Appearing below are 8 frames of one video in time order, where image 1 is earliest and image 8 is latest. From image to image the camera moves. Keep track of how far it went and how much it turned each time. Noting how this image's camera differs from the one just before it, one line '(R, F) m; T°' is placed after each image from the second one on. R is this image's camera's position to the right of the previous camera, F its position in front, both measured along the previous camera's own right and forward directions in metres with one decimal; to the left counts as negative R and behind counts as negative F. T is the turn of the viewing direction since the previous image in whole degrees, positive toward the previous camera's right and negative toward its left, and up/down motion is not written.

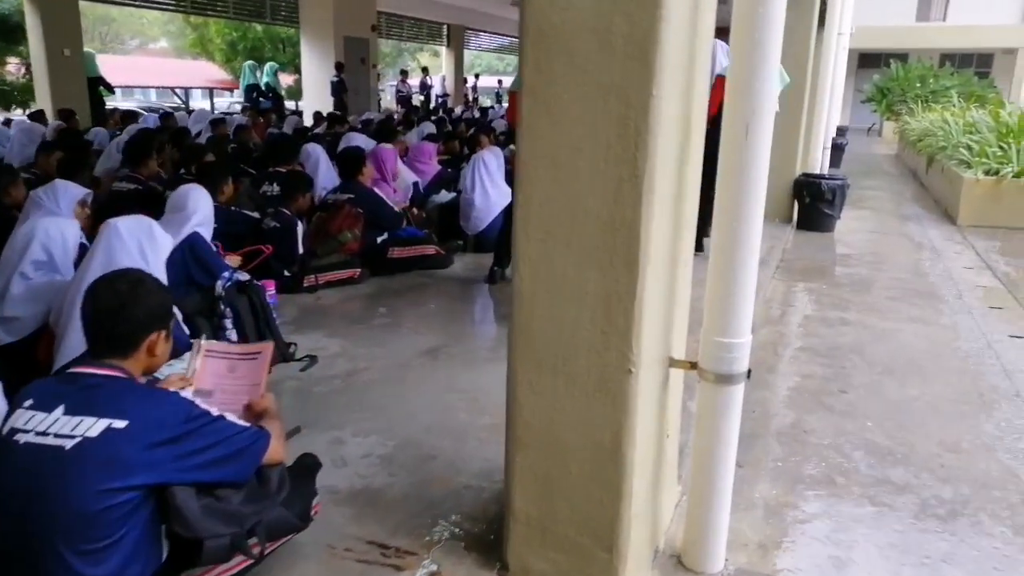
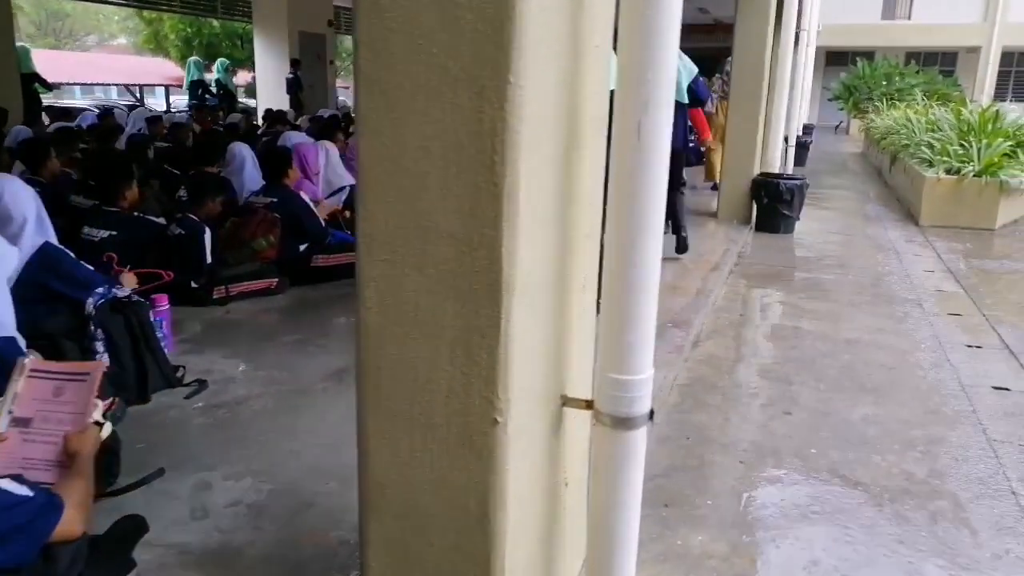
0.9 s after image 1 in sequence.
(+0.3, +0.3) m; +2°
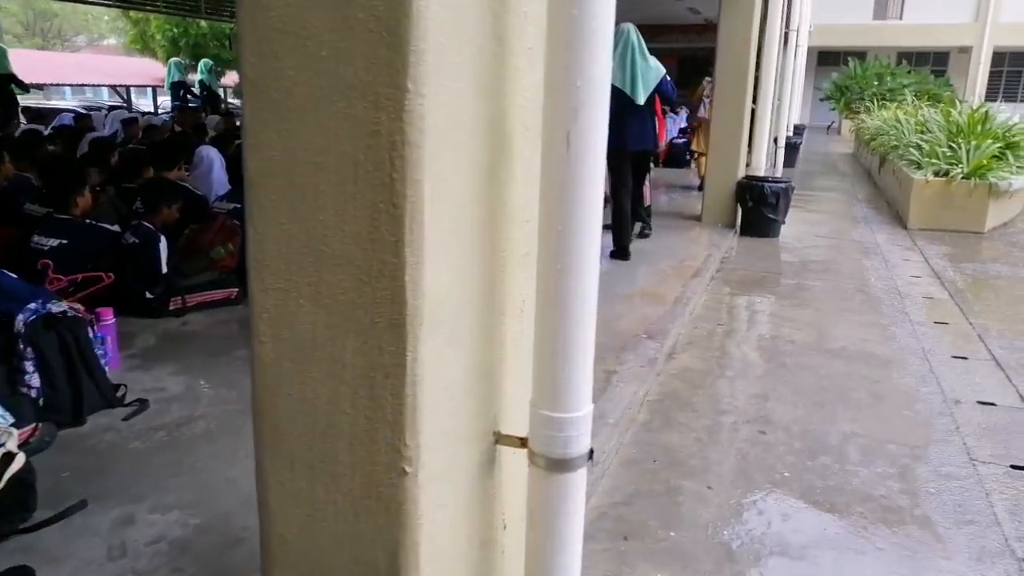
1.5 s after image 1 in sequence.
(+0.1, +0.2) m; 0°
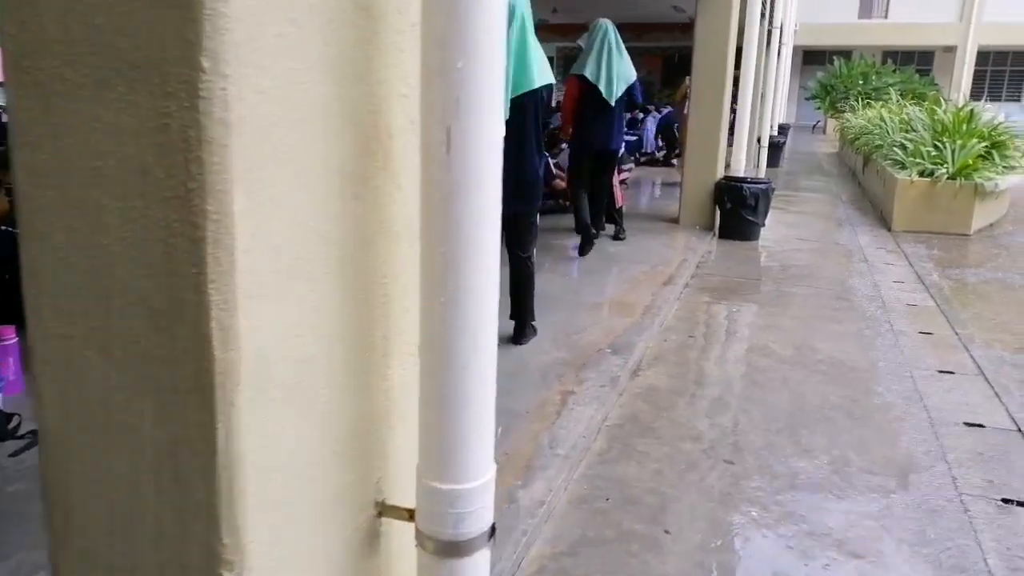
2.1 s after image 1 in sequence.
(+0.2, +0.3) m; +1°
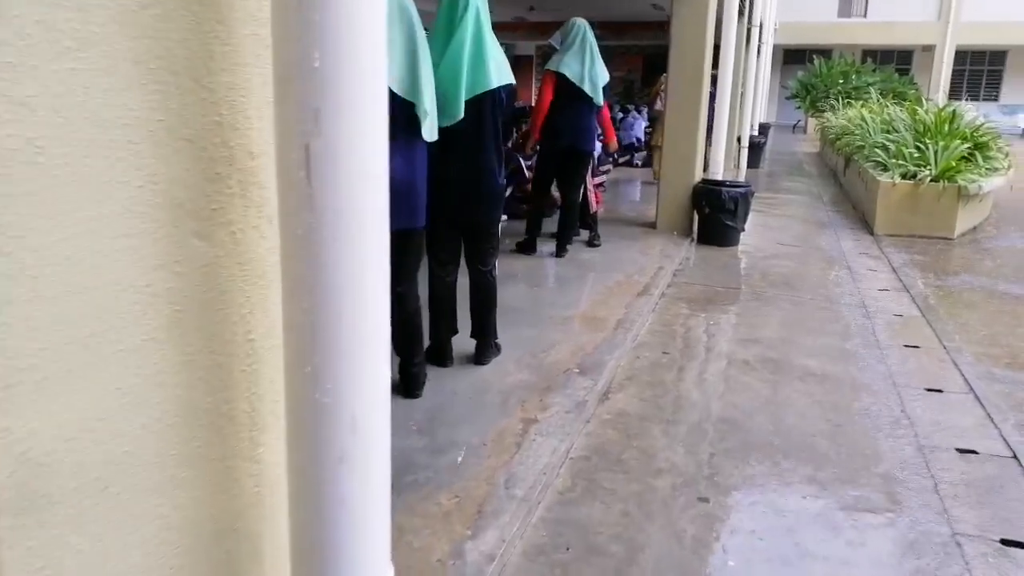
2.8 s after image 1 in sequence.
(+0.1, +0.3) m; +1°
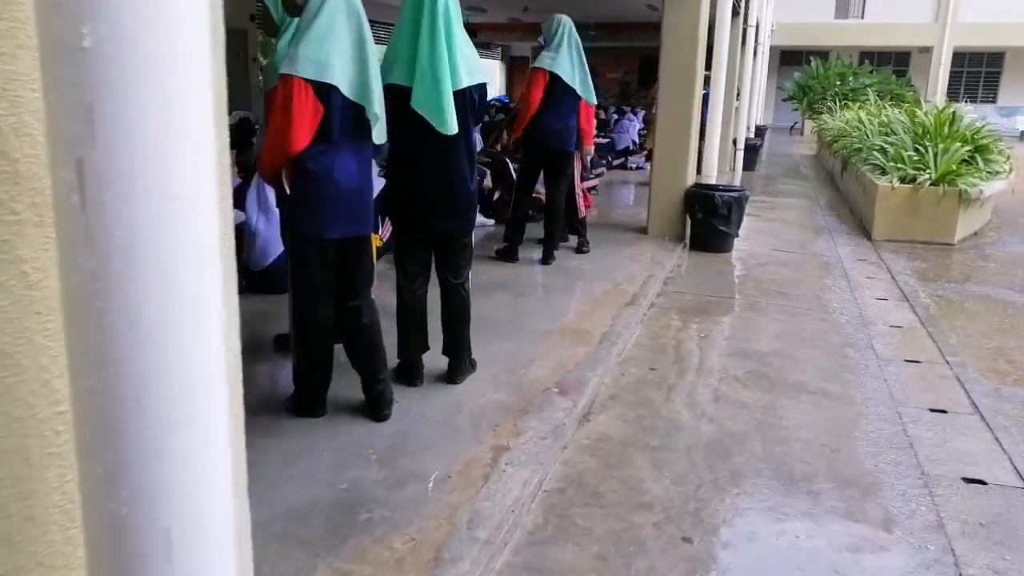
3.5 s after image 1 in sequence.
(+0.1, +0.2) m; 0°
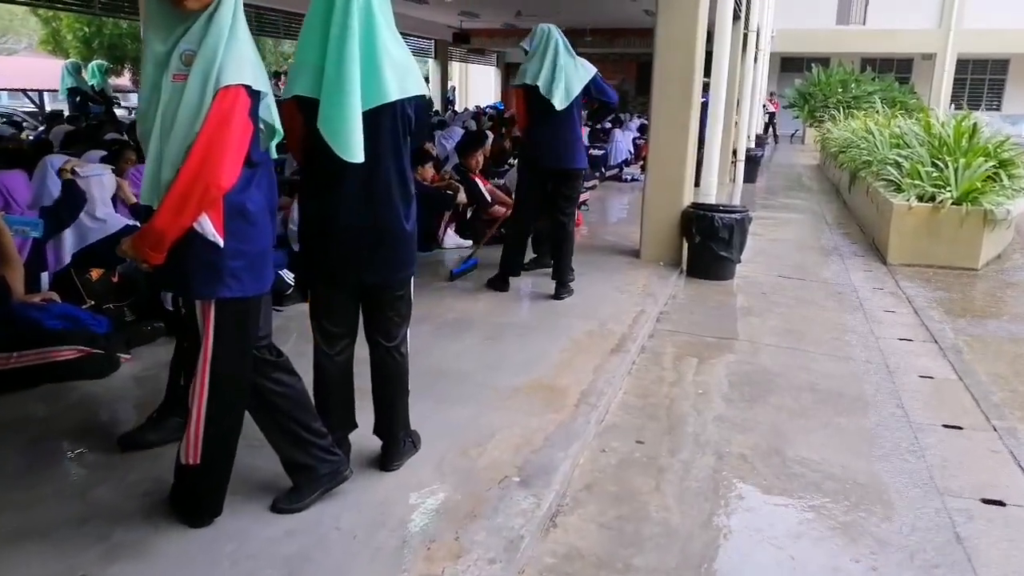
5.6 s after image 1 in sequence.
(+0.2, +0.7) m; 0°
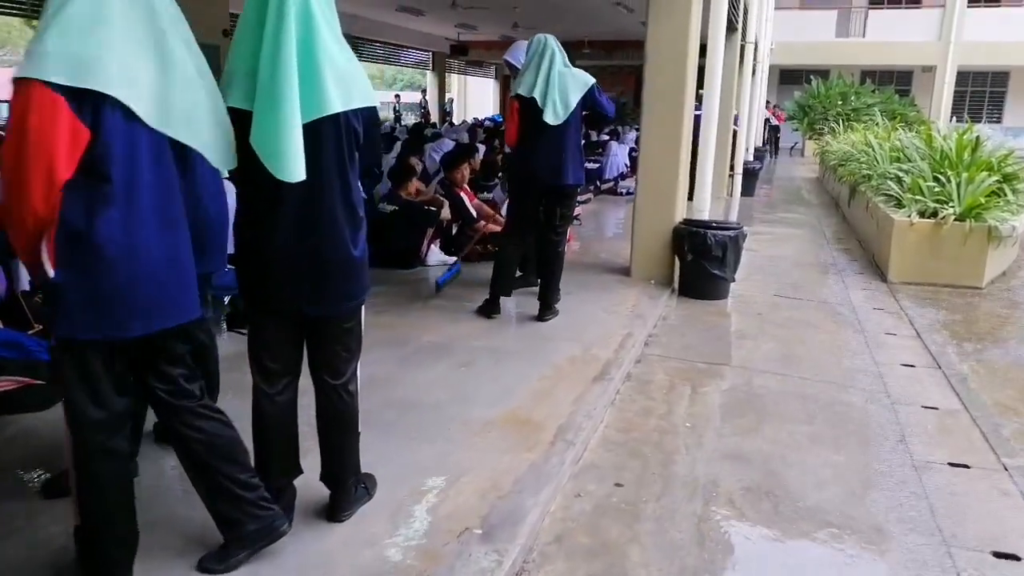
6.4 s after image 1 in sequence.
(+0.1, +0.2) m; 0°
